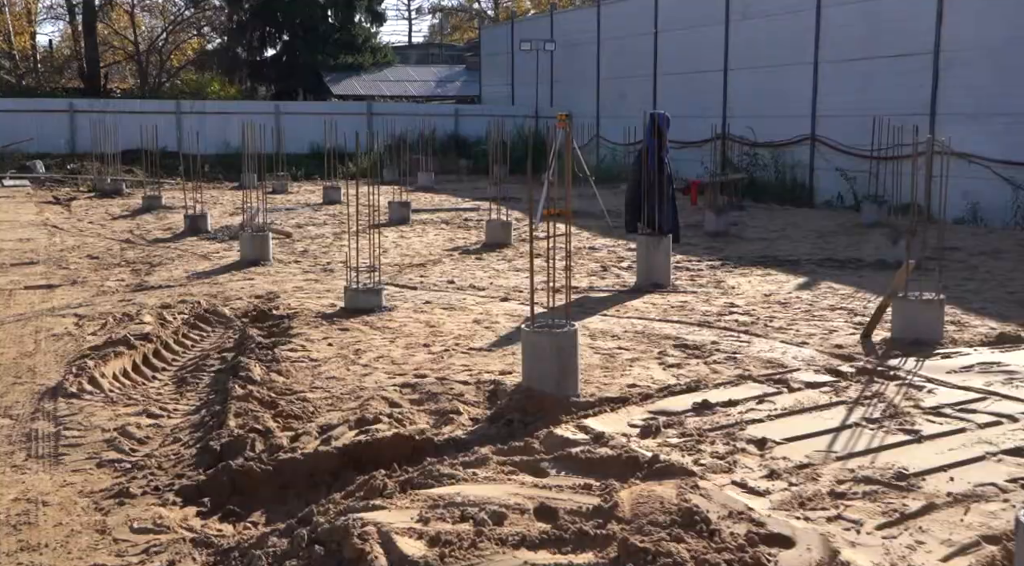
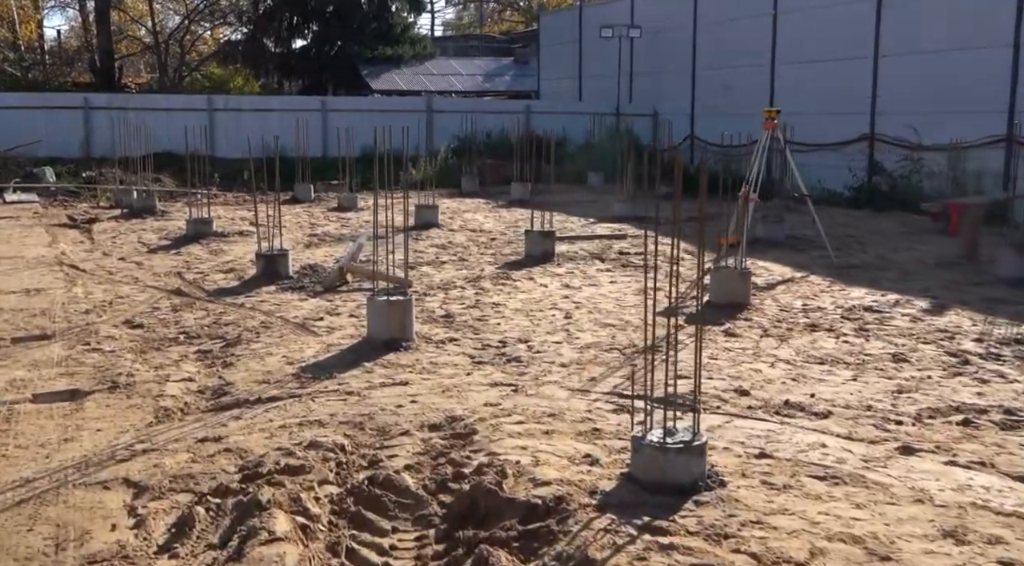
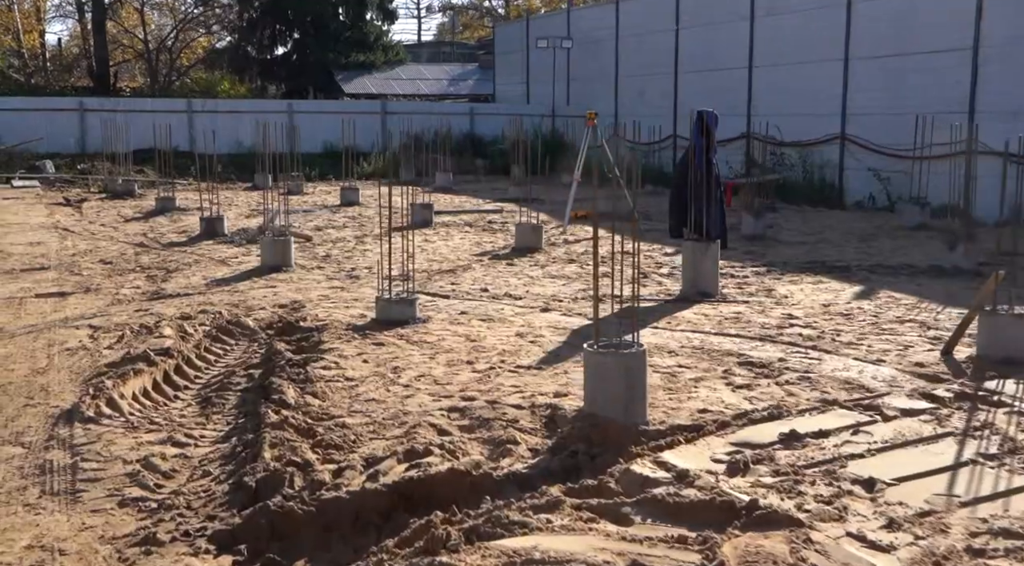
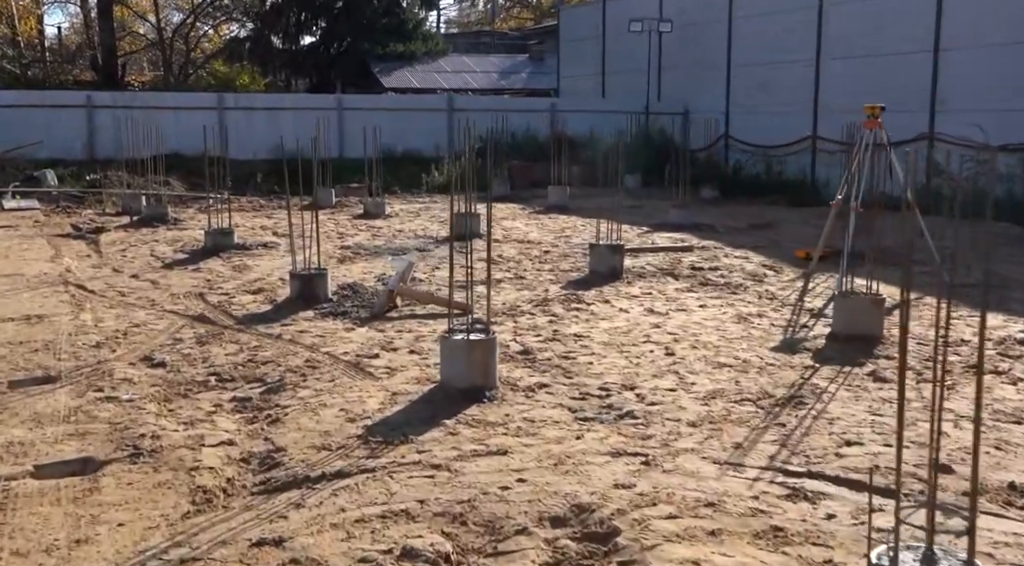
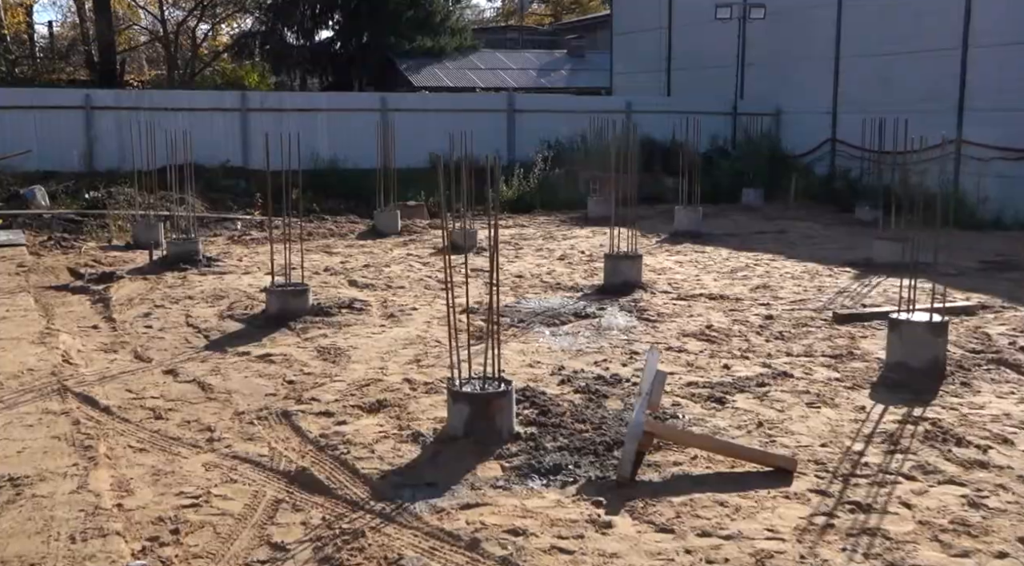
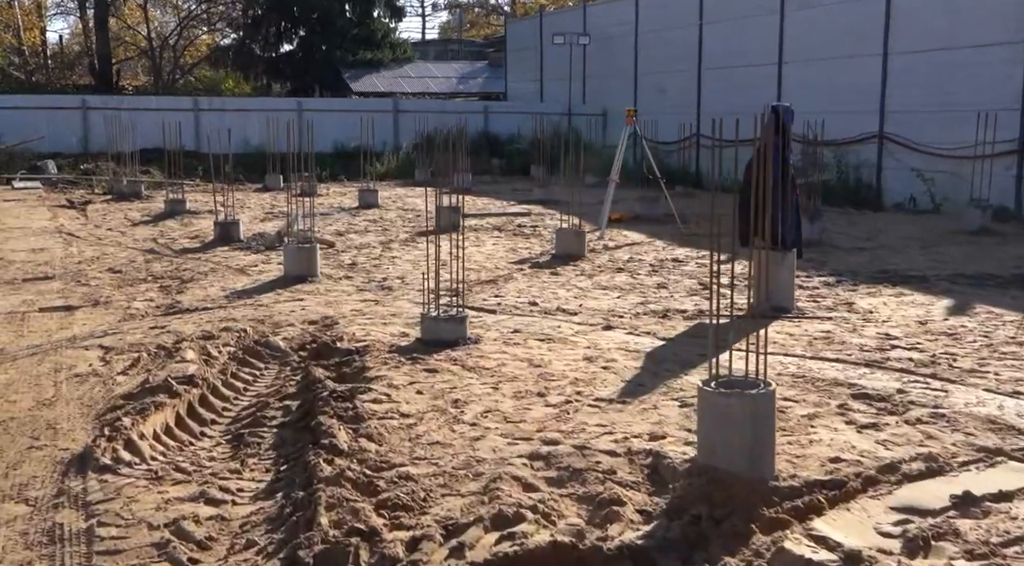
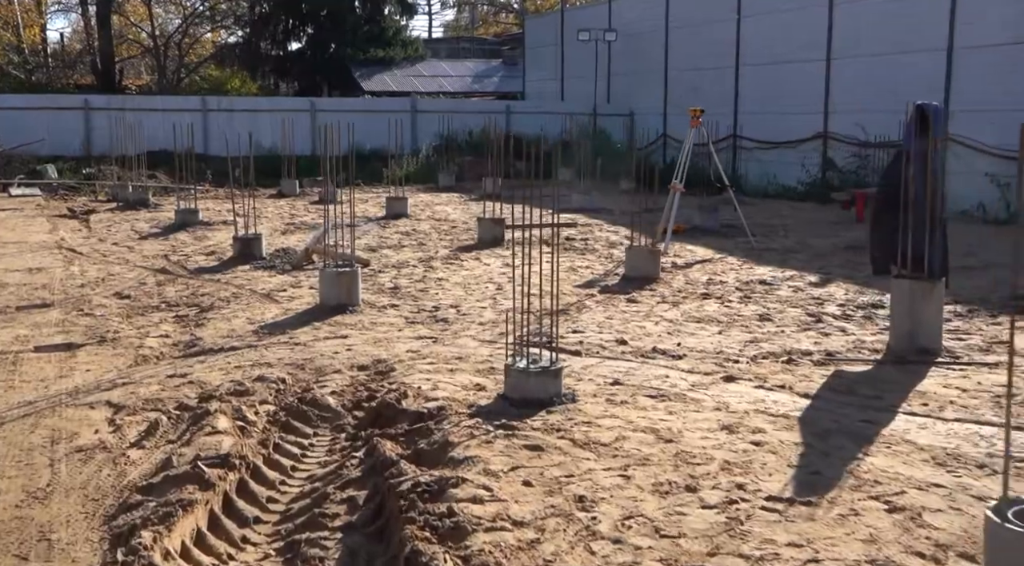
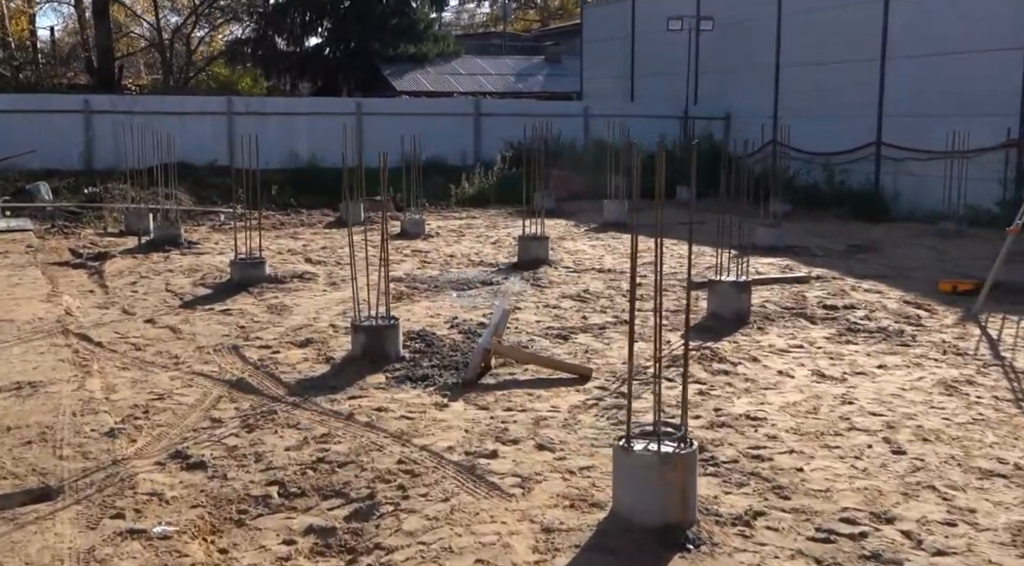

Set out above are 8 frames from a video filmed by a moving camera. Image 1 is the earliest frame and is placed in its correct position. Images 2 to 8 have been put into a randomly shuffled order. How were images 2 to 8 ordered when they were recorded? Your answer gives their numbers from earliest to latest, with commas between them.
3, 6, 7, 2, 4, 8, 5
